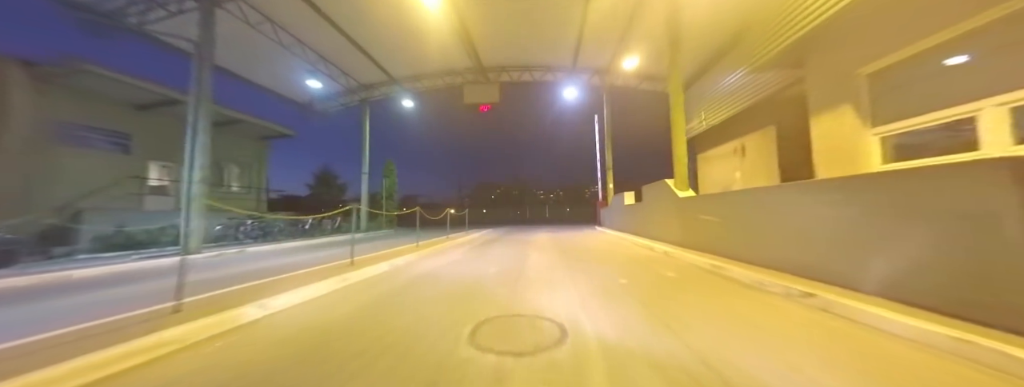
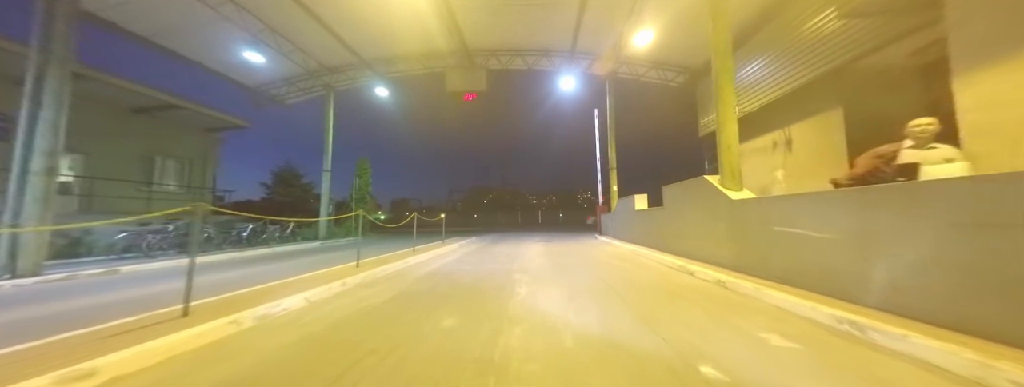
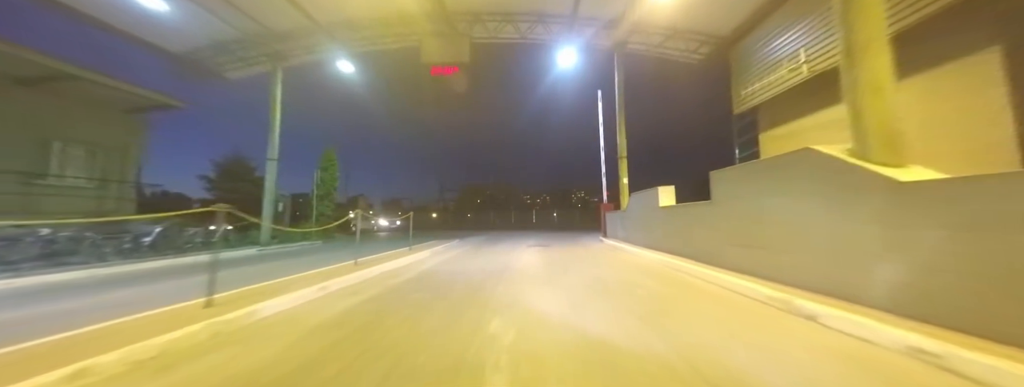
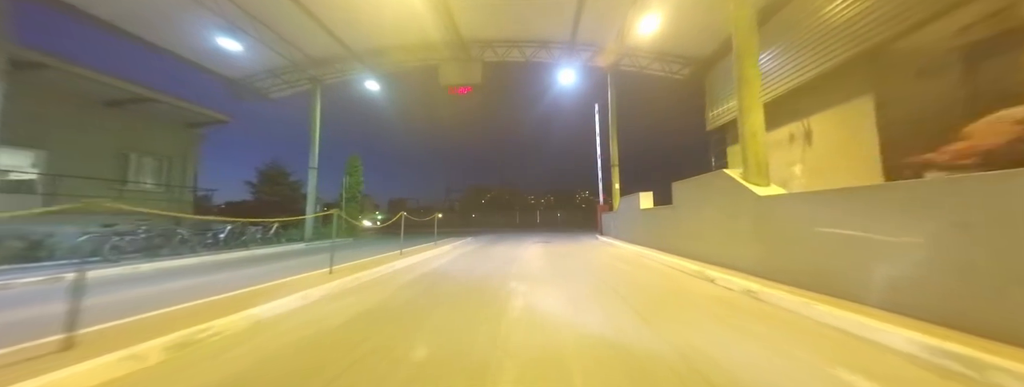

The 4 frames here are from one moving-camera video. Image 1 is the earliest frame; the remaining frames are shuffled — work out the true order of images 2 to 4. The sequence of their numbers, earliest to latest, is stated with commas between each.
2, 4, 3
